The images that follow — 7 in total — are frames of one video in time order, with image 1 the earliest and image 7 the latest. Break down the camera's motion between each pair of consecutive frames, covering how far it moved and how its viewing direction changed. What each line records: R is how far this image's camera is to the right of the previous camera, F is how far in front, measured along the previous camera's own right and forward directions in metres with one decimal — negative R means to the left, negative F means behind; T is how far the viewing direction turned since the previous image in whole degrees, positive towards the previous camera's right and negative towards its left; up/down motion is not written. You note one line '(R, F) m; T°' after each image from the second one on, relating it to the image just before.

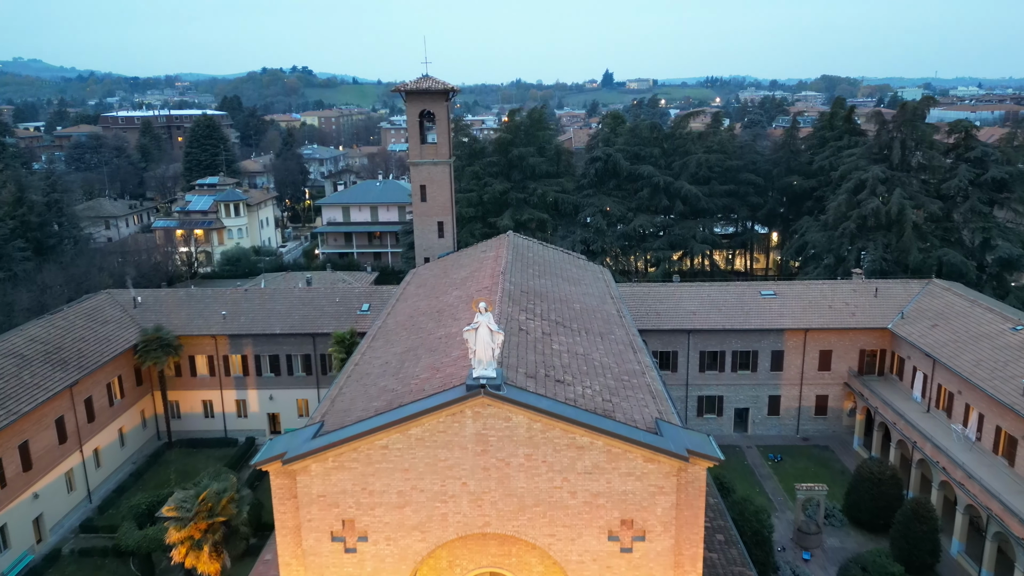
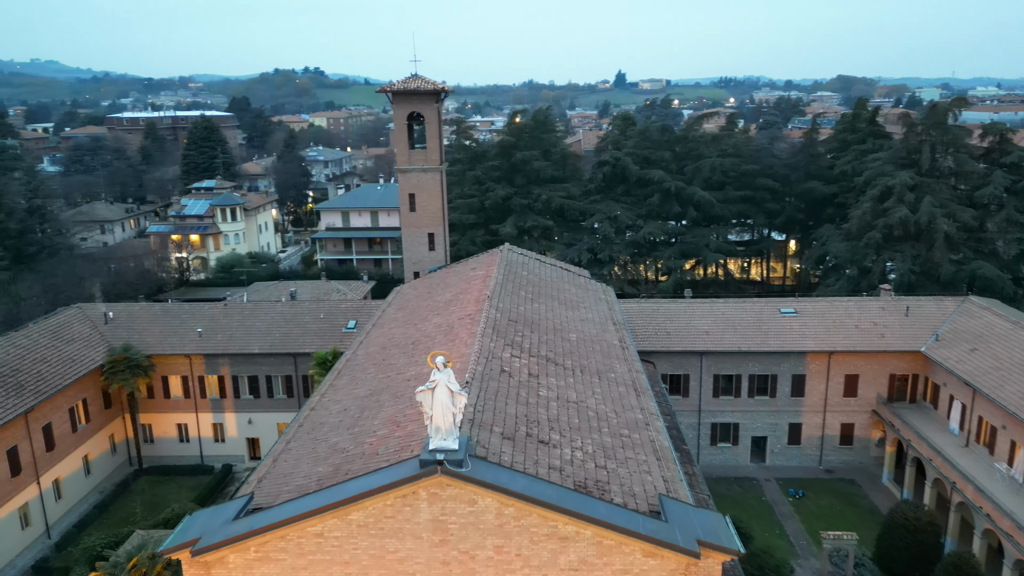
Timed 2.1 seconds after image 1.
(+0.6, +2.3) m; -1°
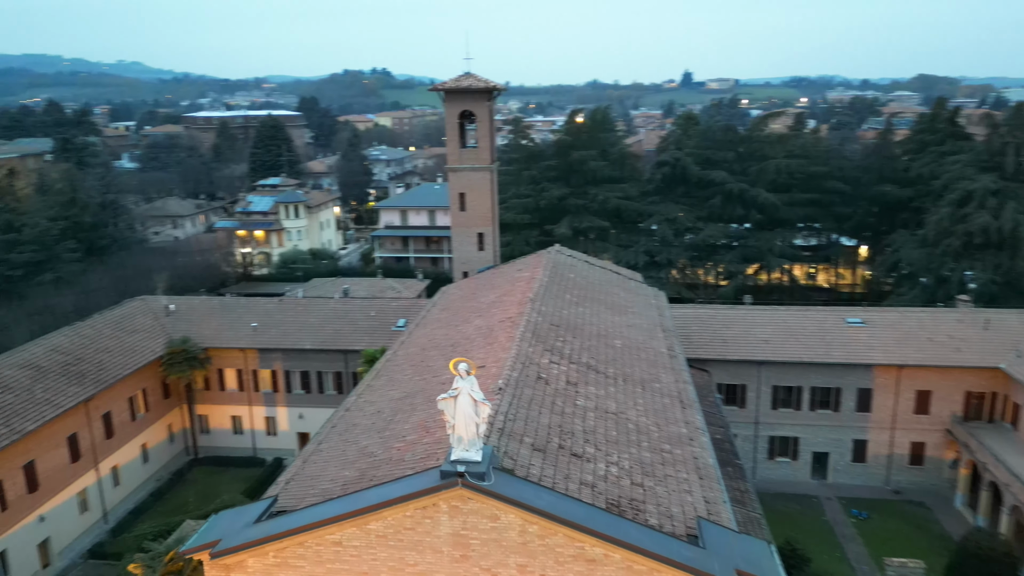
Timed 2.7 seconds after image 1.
(+0.4, +0.5) m; -5°
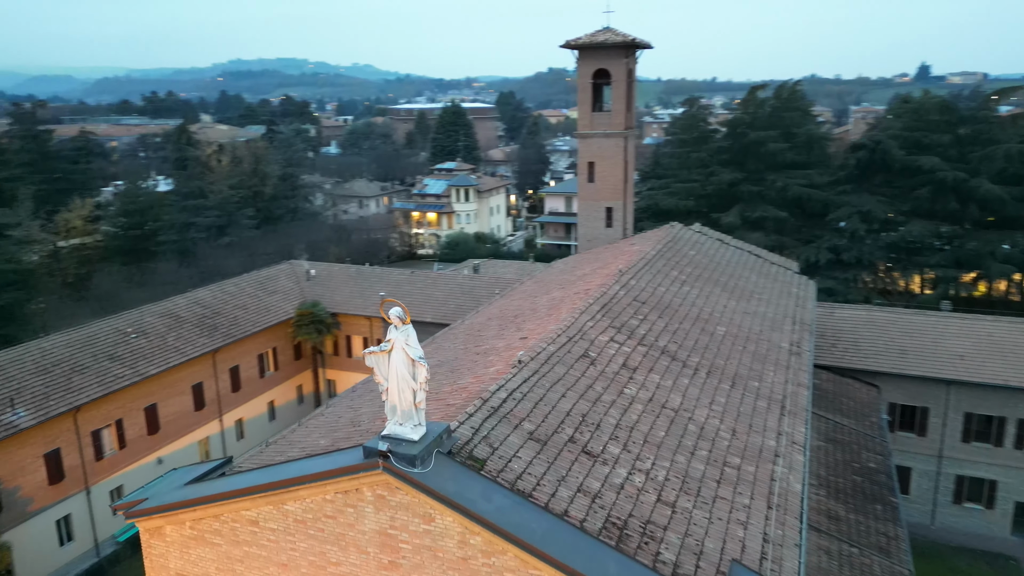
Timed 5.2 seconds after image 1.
(+2.0, +2.6) m; -15°
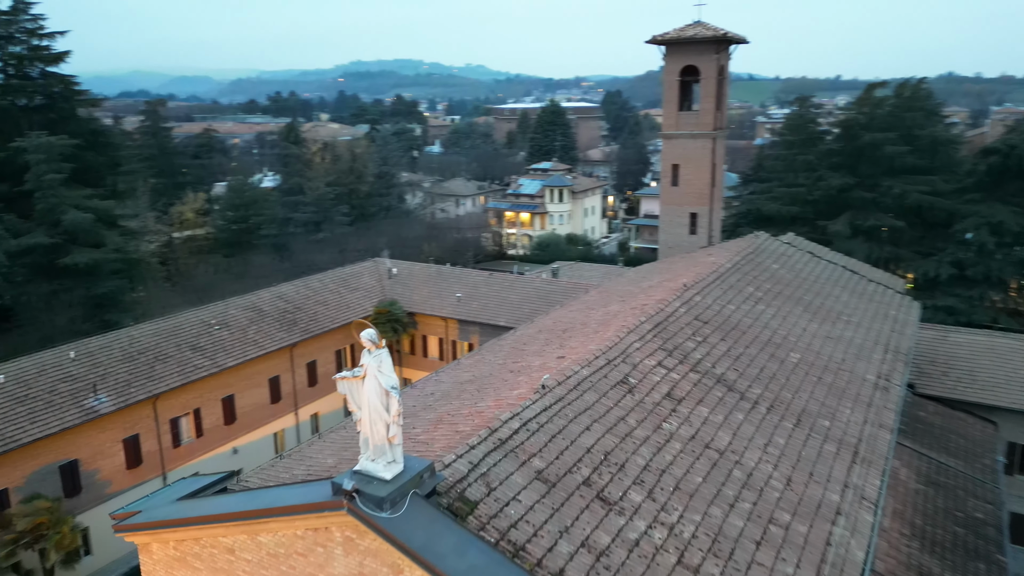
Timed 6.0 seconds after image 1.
(+0.9, +0.9) m; -8°
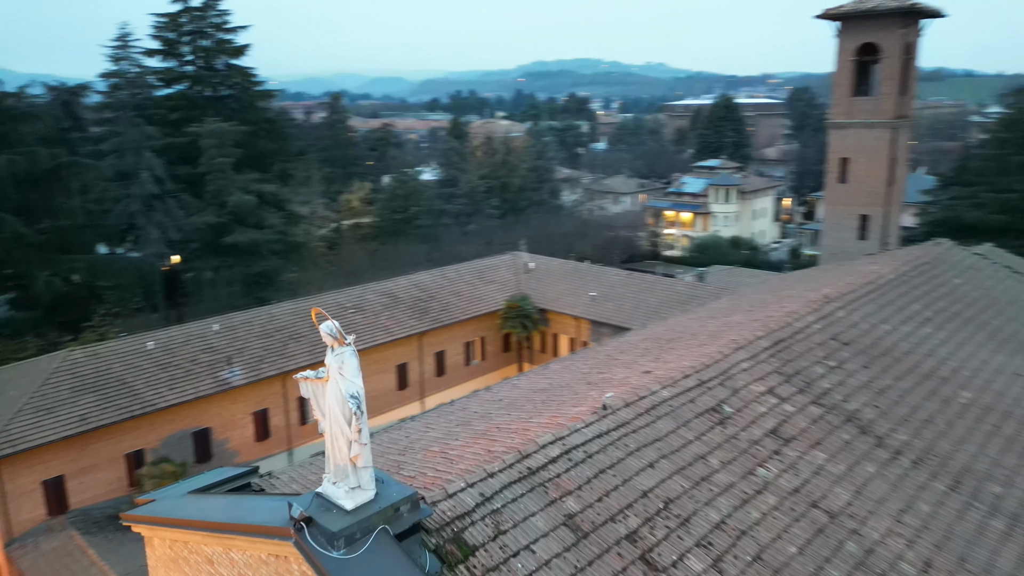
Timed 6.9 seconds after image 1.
(+1.0, +1.5) m; -13°
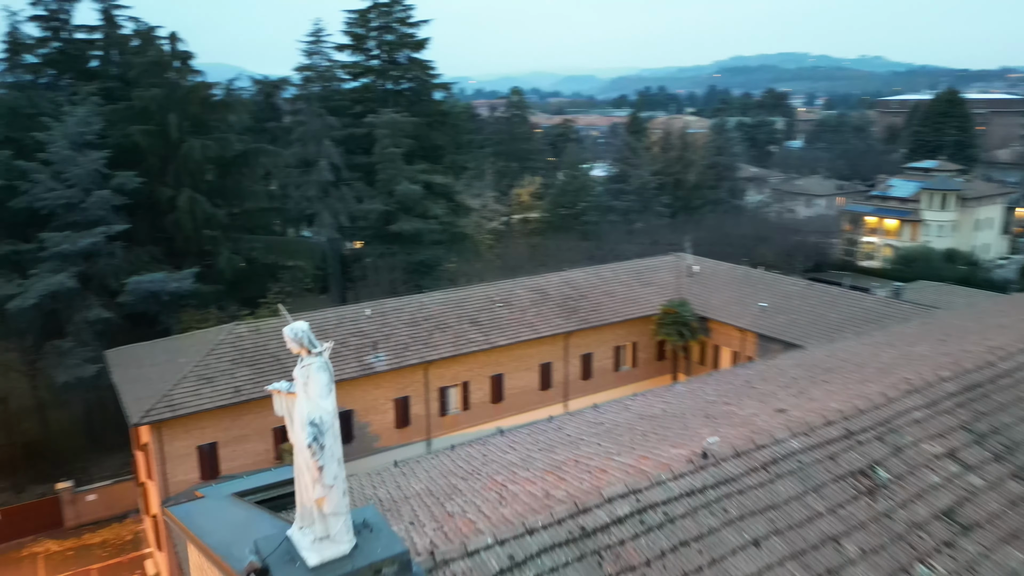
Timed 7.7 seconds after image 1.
(+0.7, +1.3) m; -14°
